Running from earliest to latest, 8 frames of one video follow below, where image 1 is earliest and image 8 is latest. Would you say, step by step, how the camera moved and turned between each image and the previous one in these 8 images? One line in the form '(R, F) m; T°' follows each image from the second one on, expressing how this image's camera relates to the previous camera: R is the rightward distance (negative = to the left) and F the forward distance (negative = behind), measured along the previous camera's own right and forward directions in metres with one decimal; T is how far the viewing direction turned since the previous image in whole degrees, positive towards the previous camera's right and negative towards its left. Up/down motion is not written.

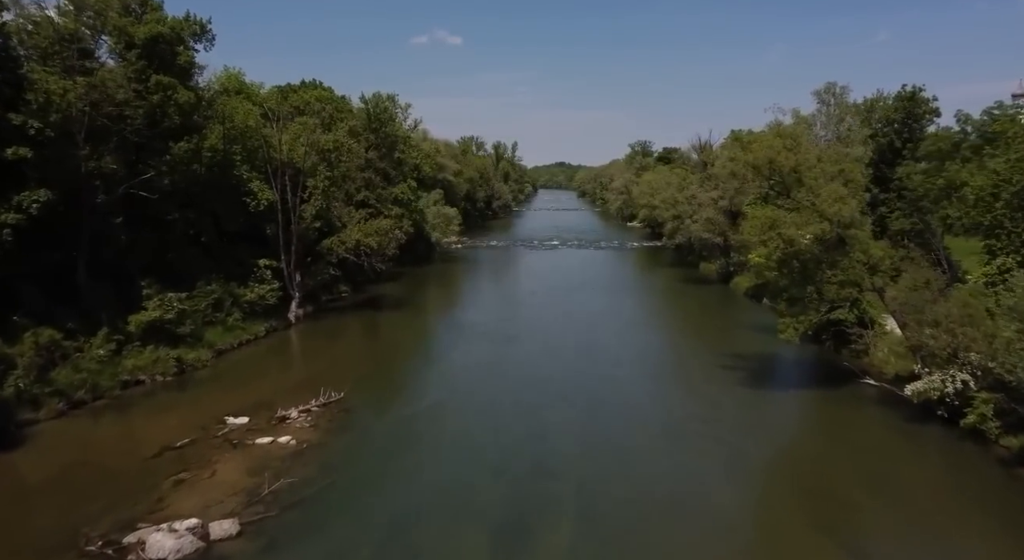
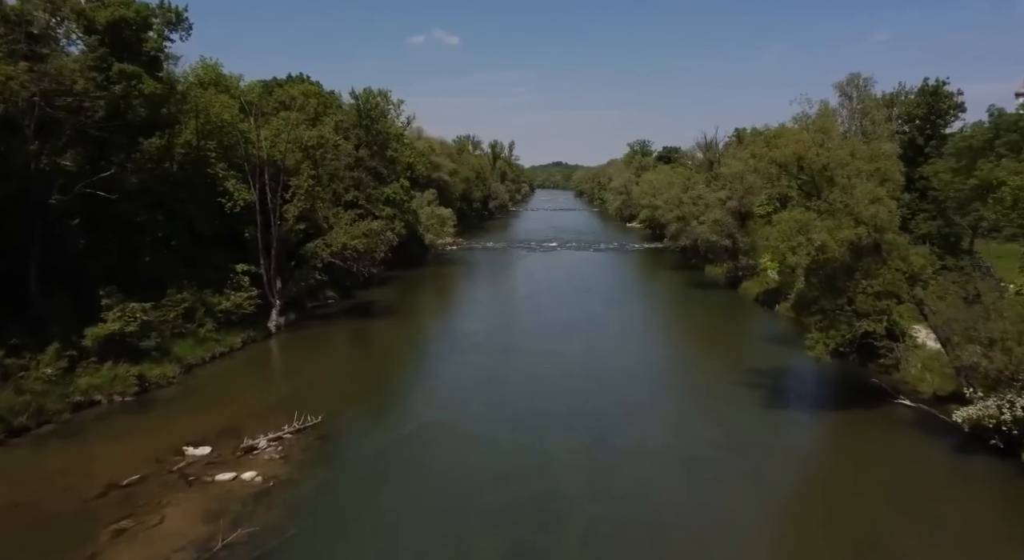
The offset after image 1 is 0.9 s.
(0.0, +2.4) m; 0°
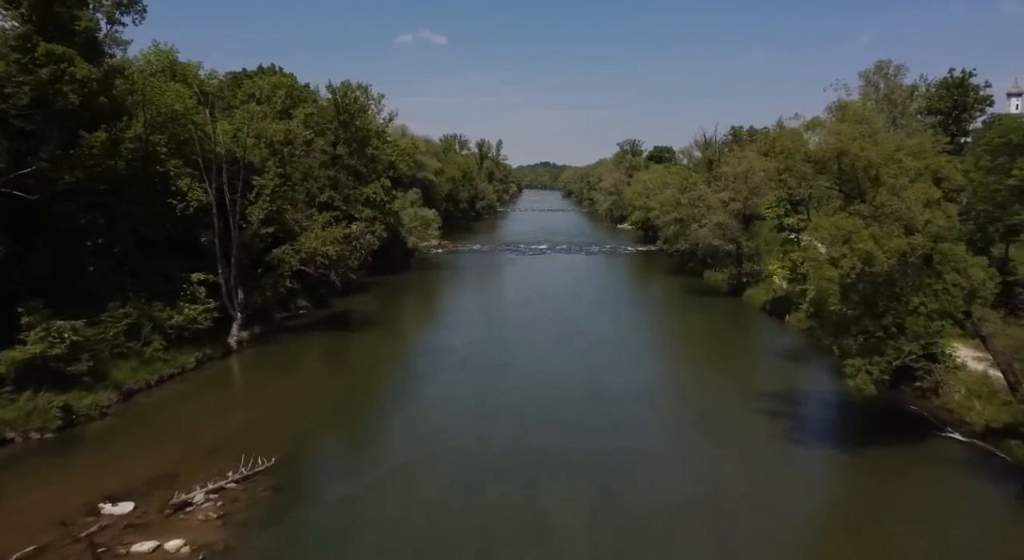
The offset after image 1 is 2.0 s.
(0.0, +3.1) m; +1°
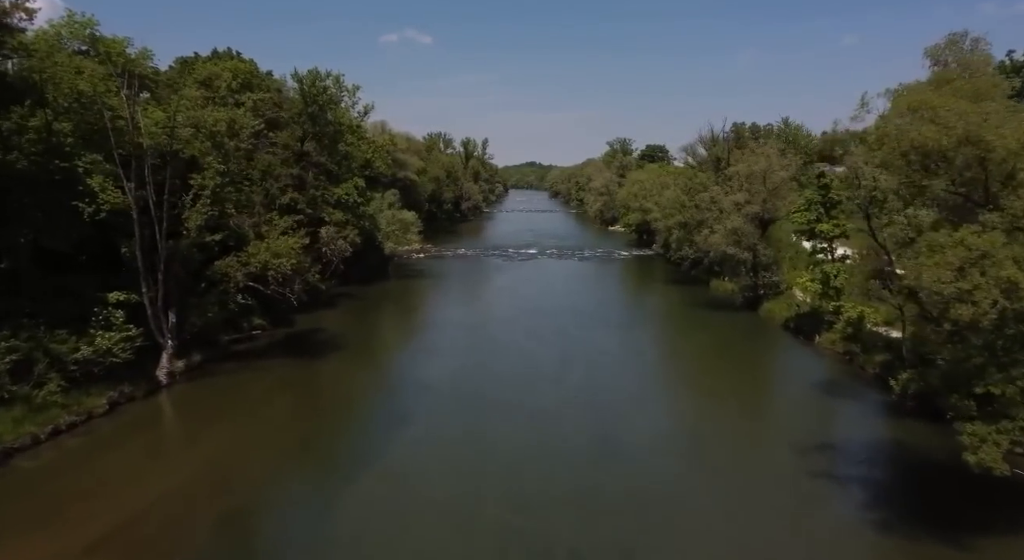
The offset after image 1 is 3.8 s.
(-0.1, +4.8) m; +1°
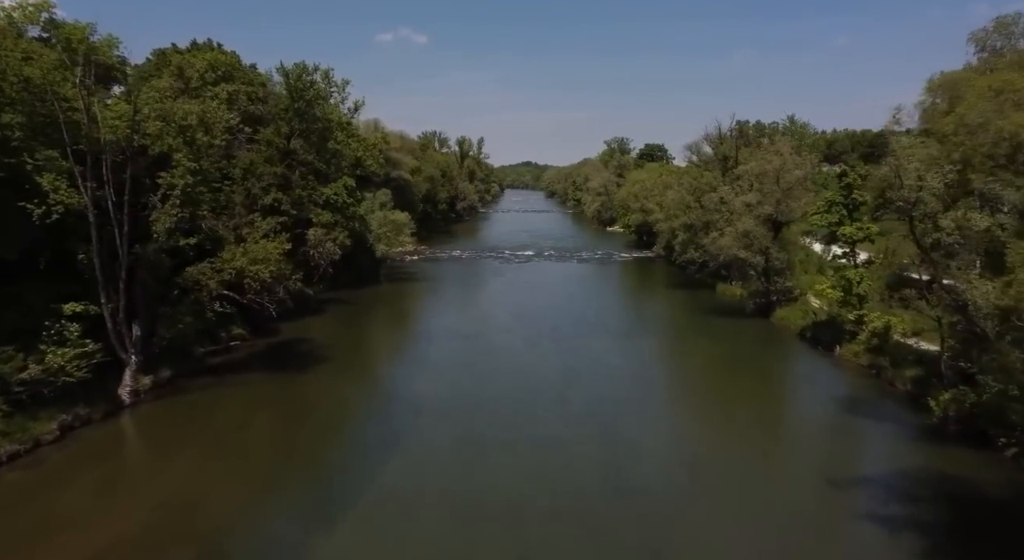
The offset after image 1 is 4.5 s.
(-0.1, +2.1) m; 0°
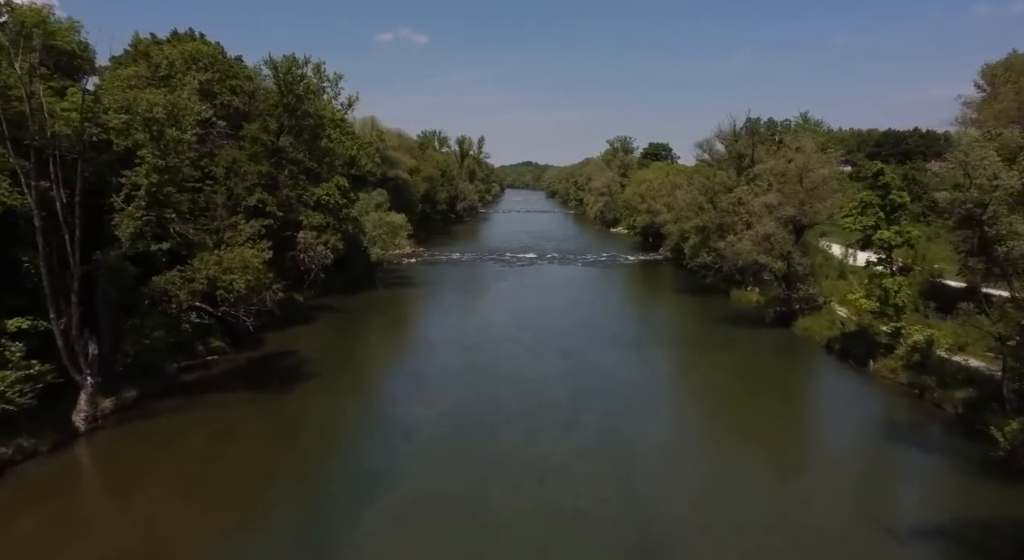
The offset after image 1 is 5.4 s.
(-0.1, +2.4) m; 0°
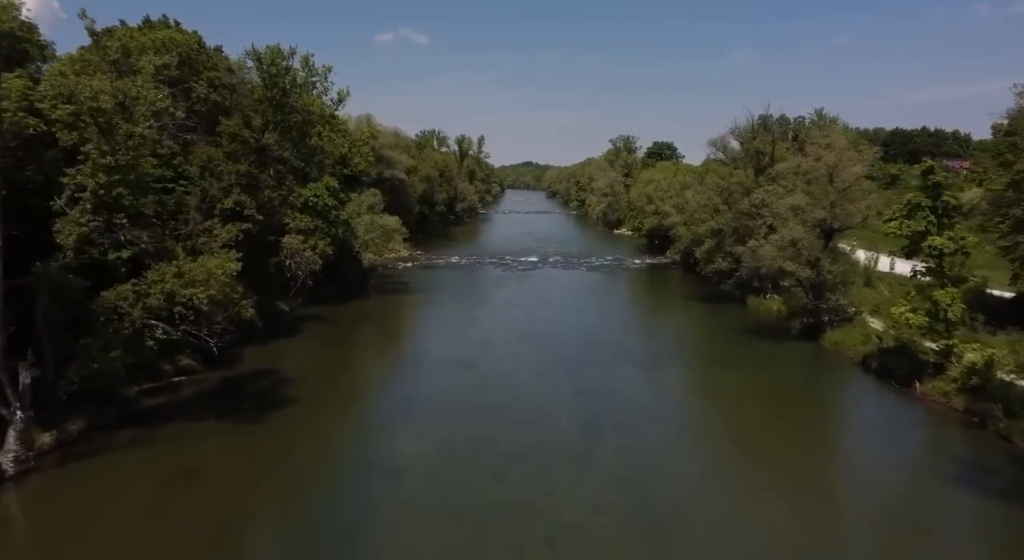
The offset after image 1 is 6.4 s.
(-0.1, +2.8) m; 0°
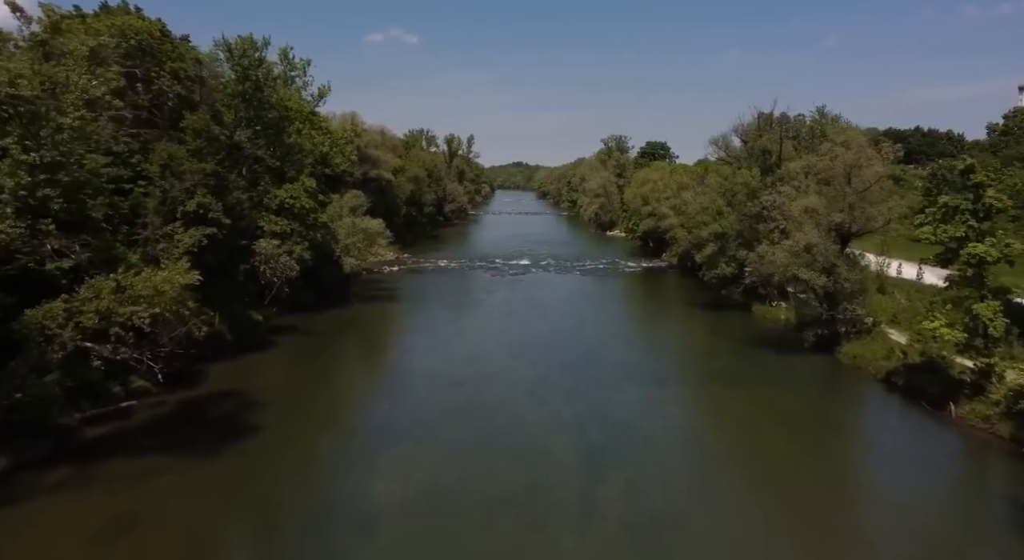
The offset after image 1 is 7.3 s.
(0.0, +2.4) m; +1°
